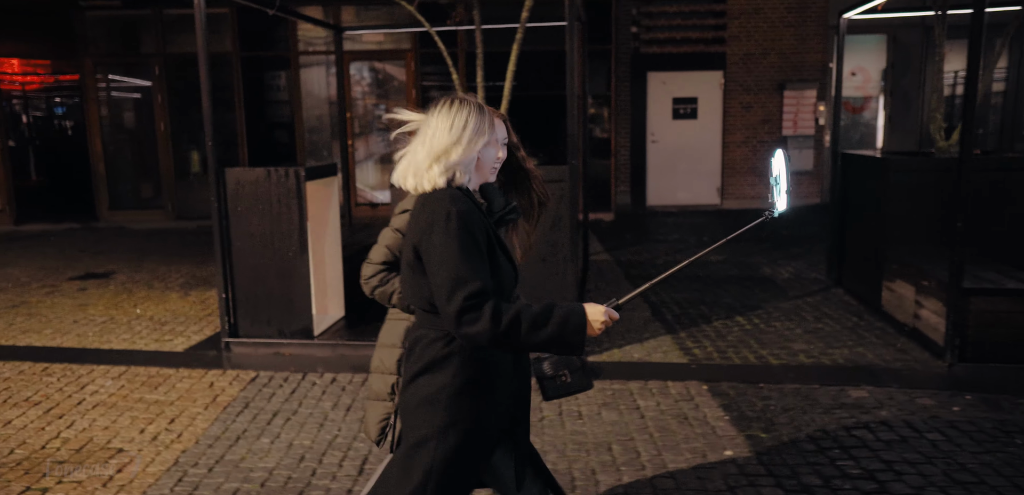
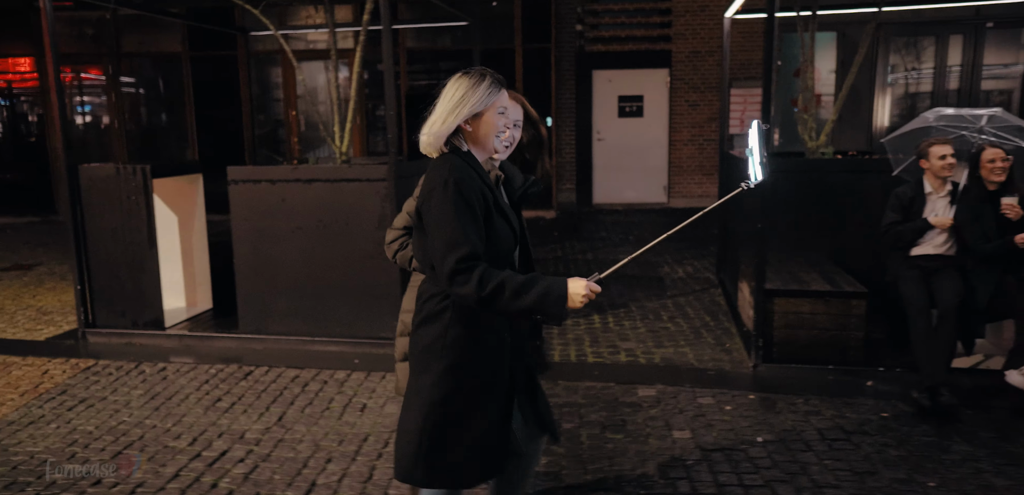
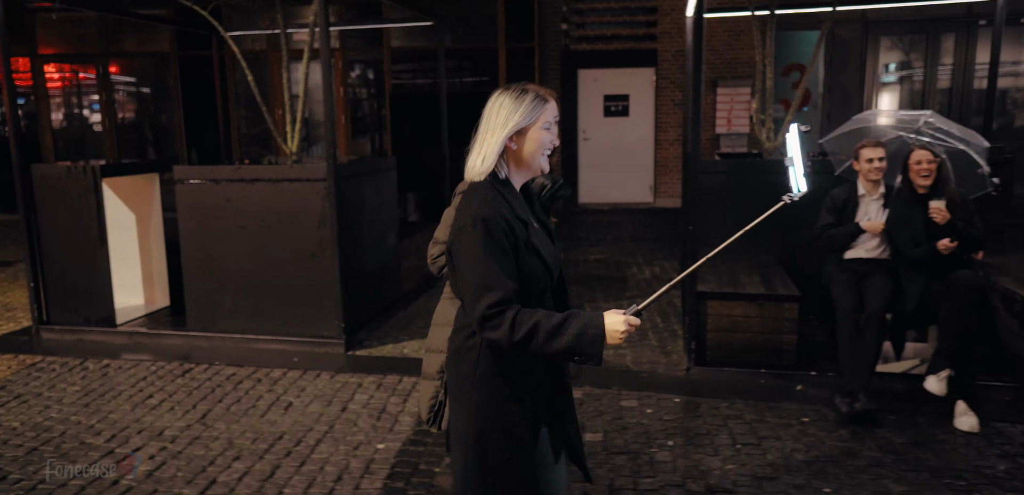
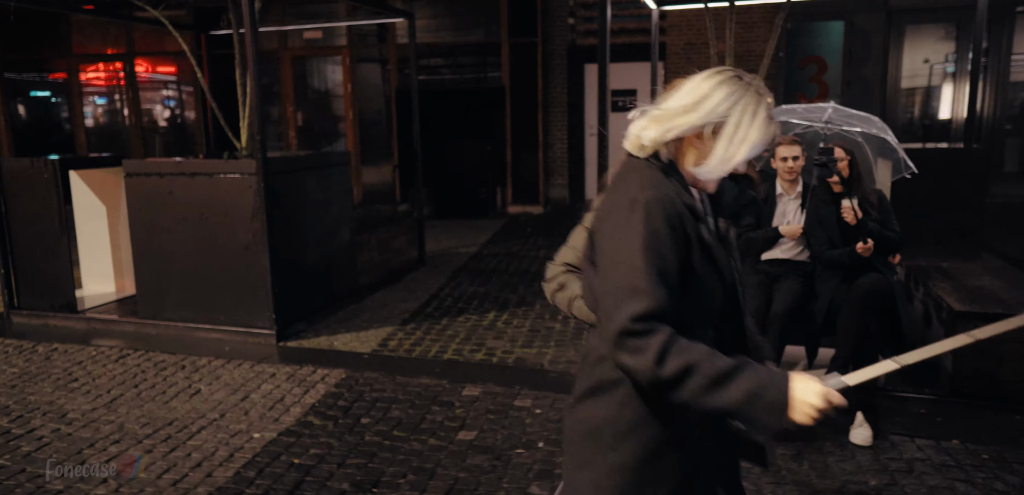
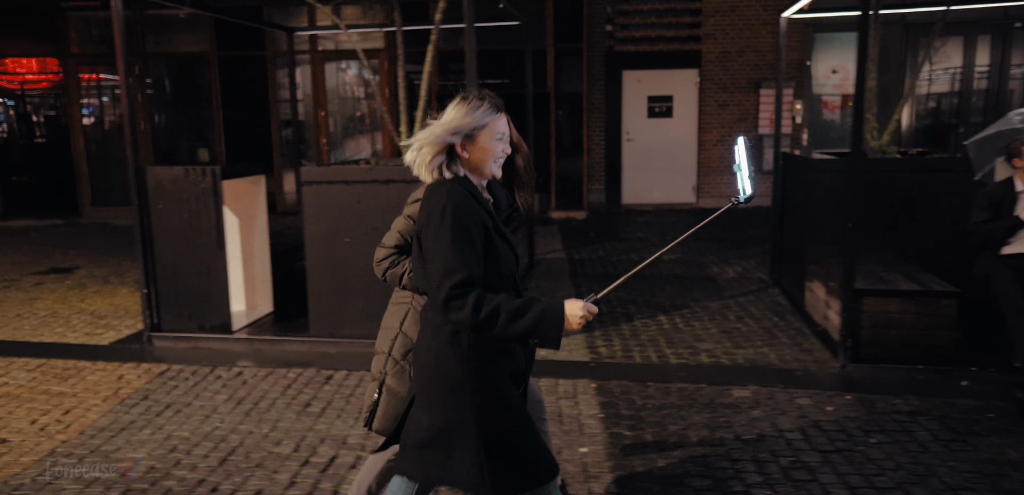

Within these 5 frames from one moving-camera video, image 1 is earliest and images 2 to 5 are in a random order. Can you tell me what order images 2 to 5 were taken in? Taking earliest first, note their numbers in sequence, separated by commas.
5, 2, 3, 4
